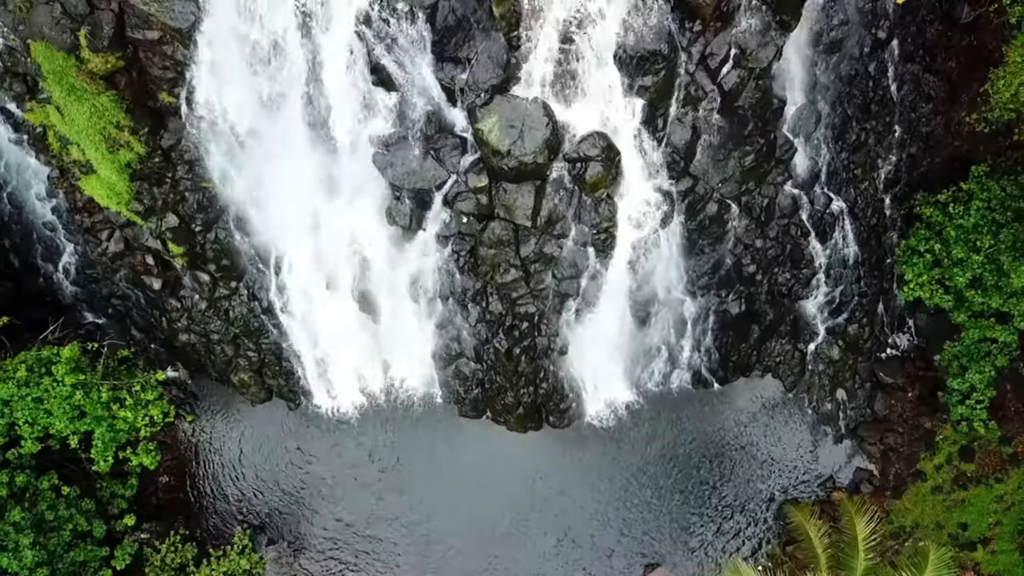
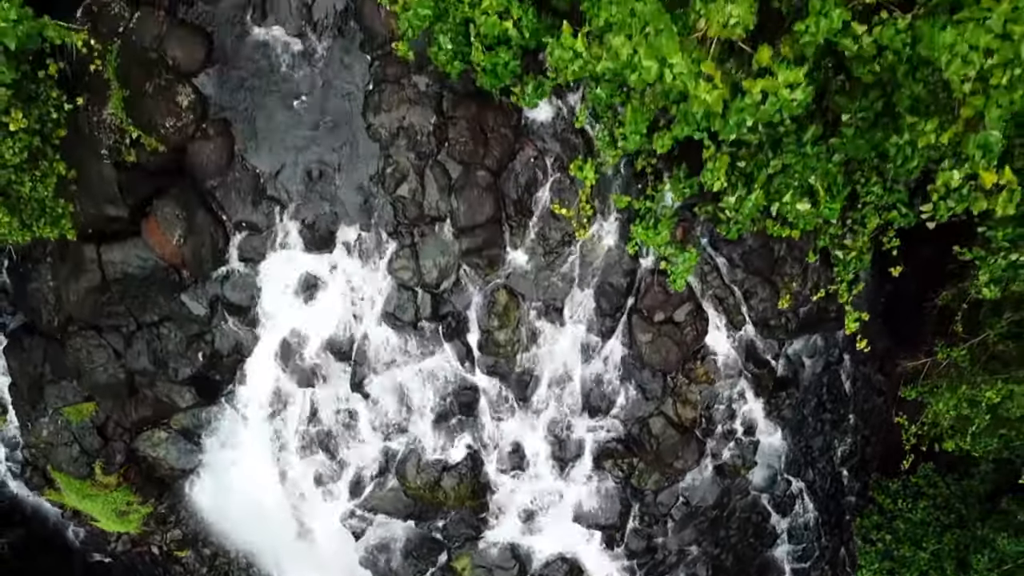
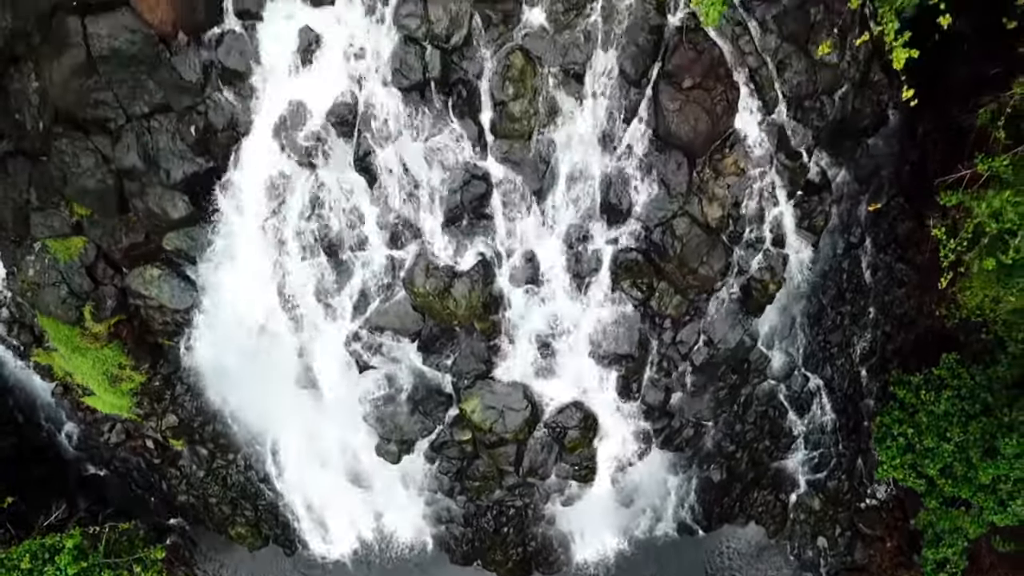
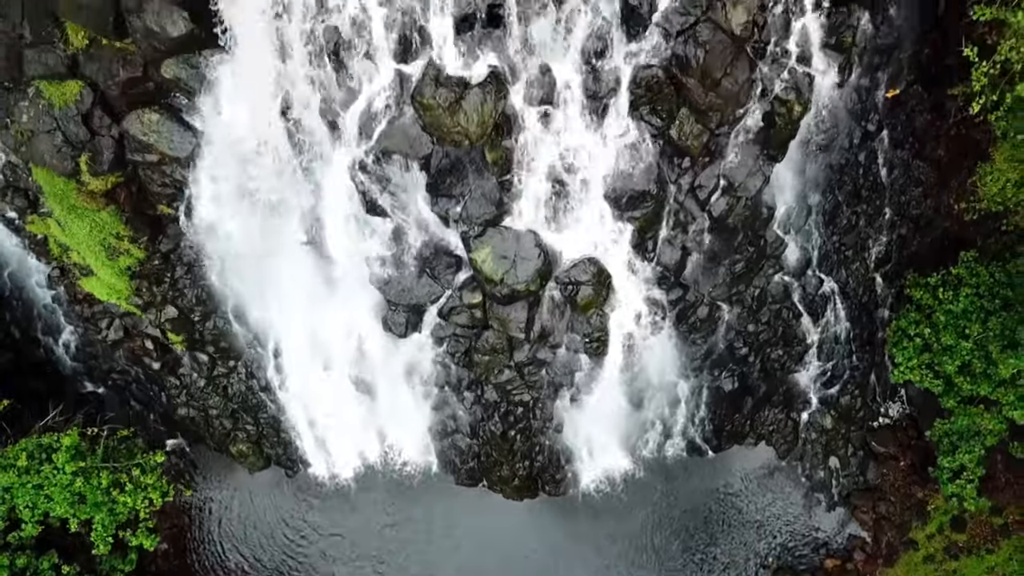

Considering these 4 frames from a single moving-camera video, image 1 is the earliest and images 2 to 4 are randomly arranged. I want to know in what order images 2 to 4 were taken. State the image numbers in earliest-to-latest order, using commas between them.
4, 3, 2
